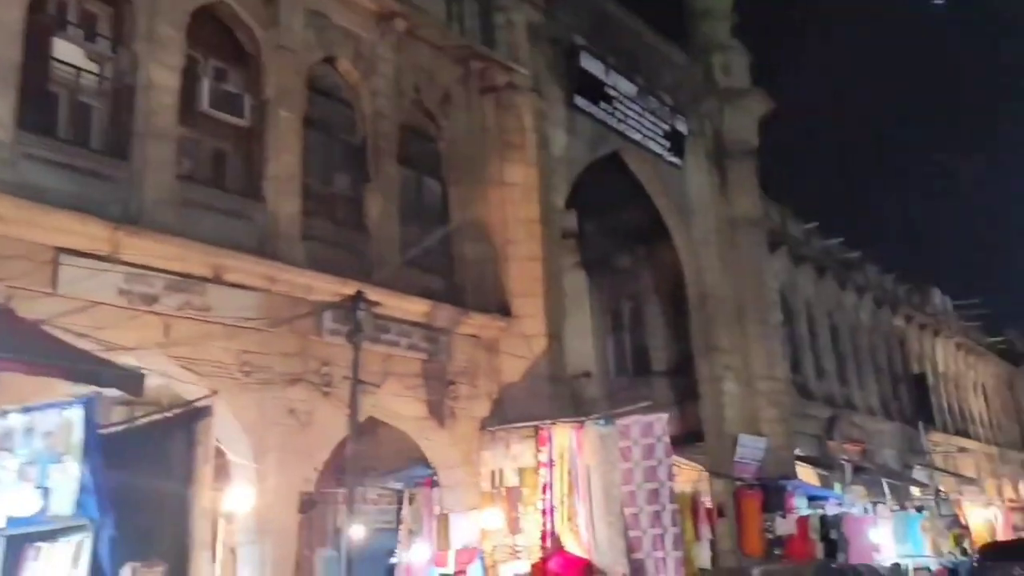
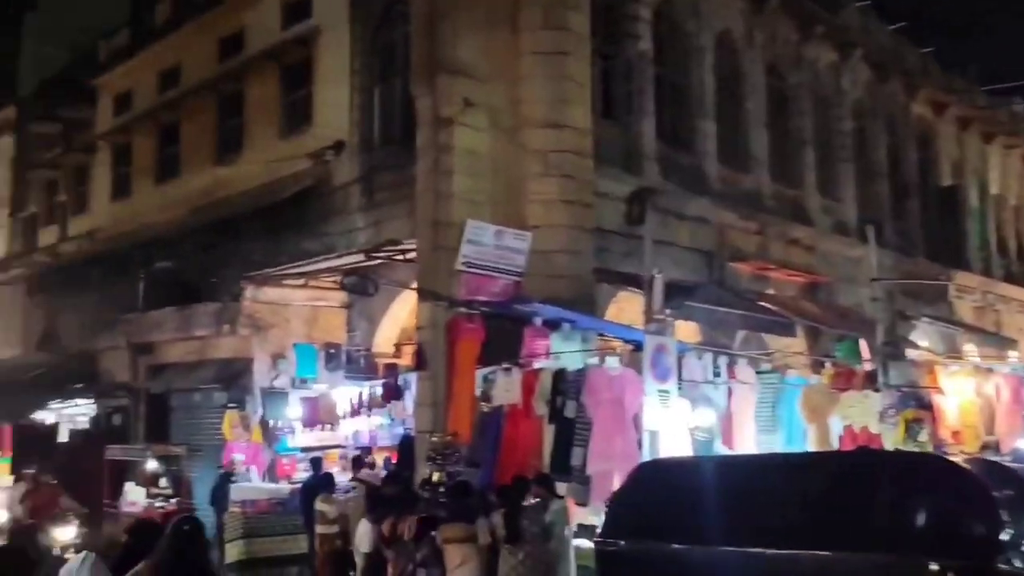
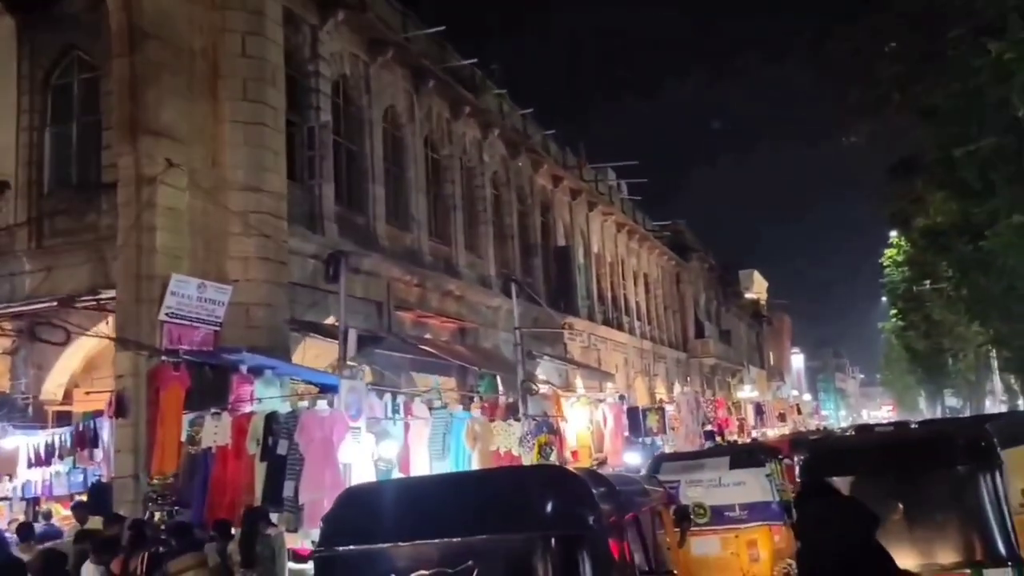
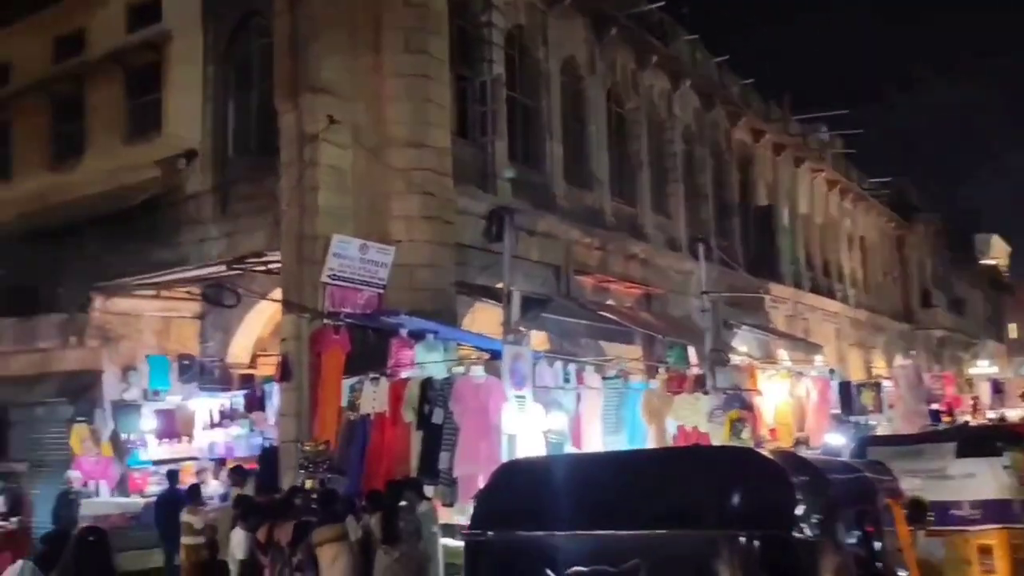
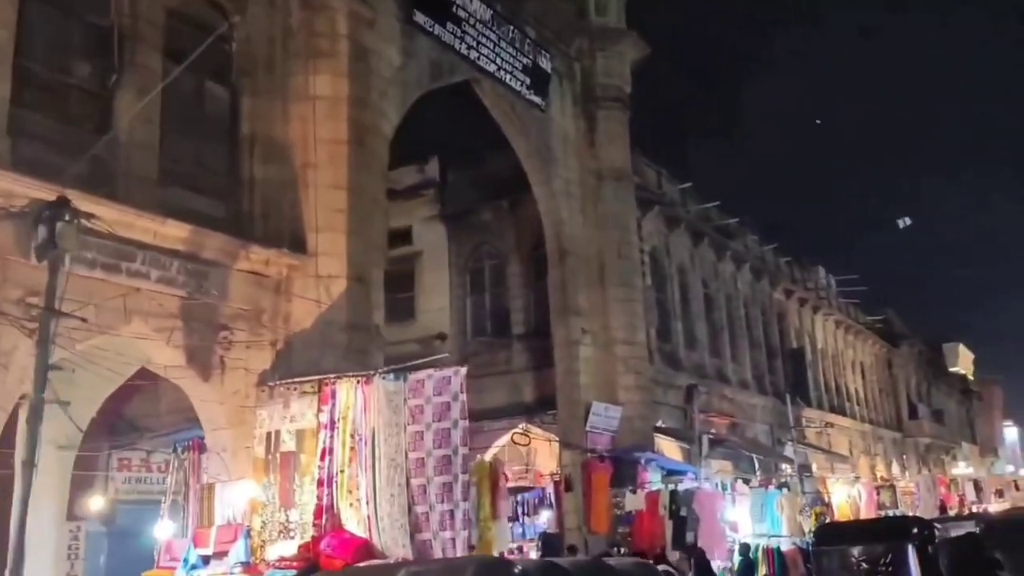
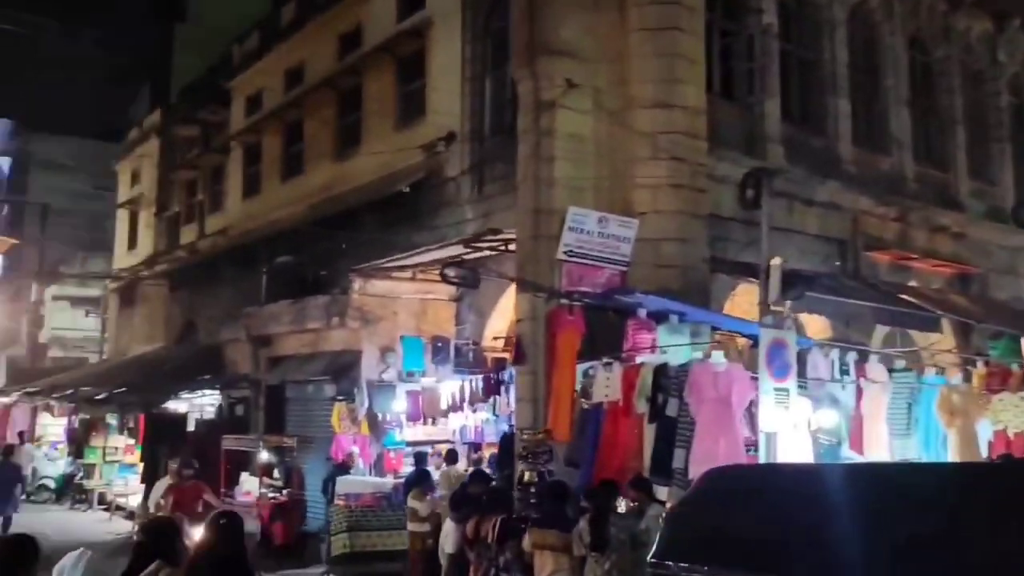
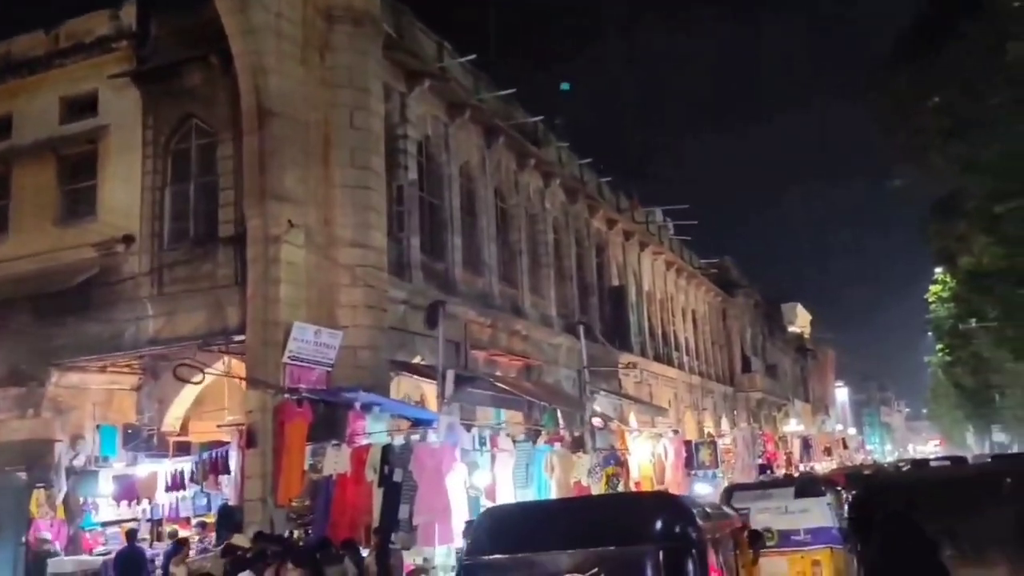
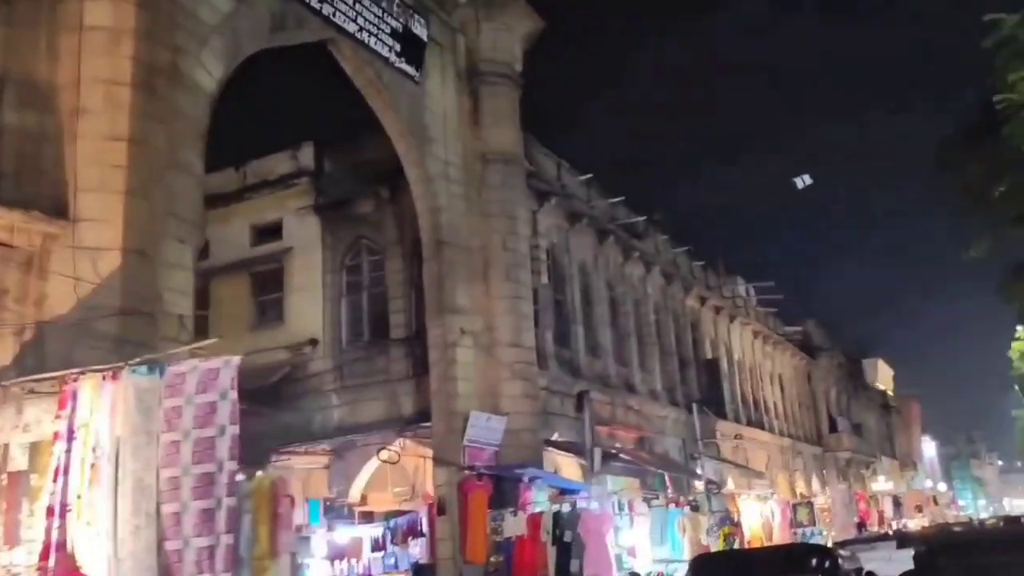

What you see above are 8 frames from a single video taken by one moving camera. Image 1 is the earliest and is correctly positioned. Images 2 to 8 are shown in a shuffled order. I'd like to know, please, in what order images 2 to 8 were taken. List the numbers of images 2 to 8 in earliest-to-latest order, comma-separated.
5, 8, 7, 3, 4, 2, 6
